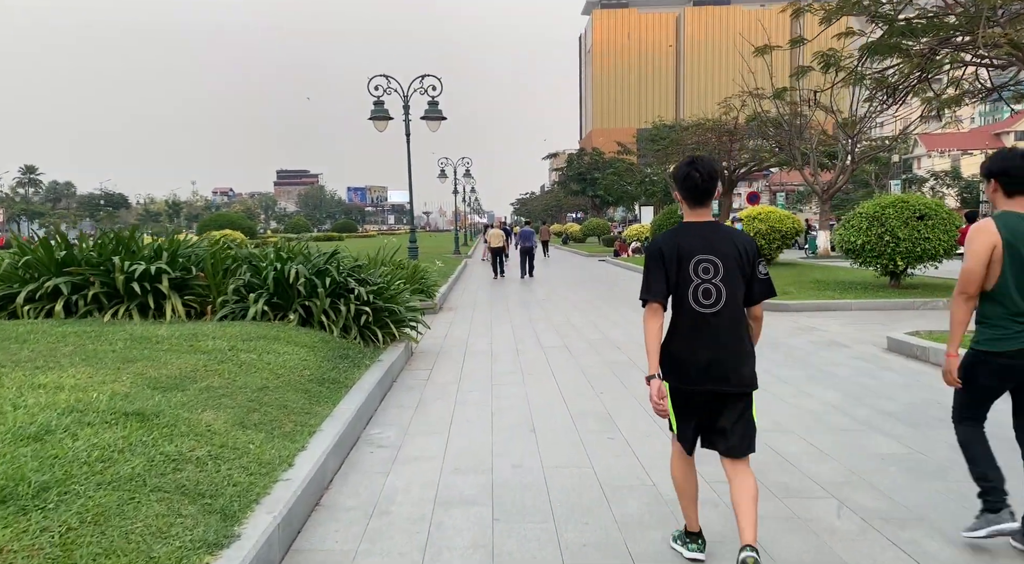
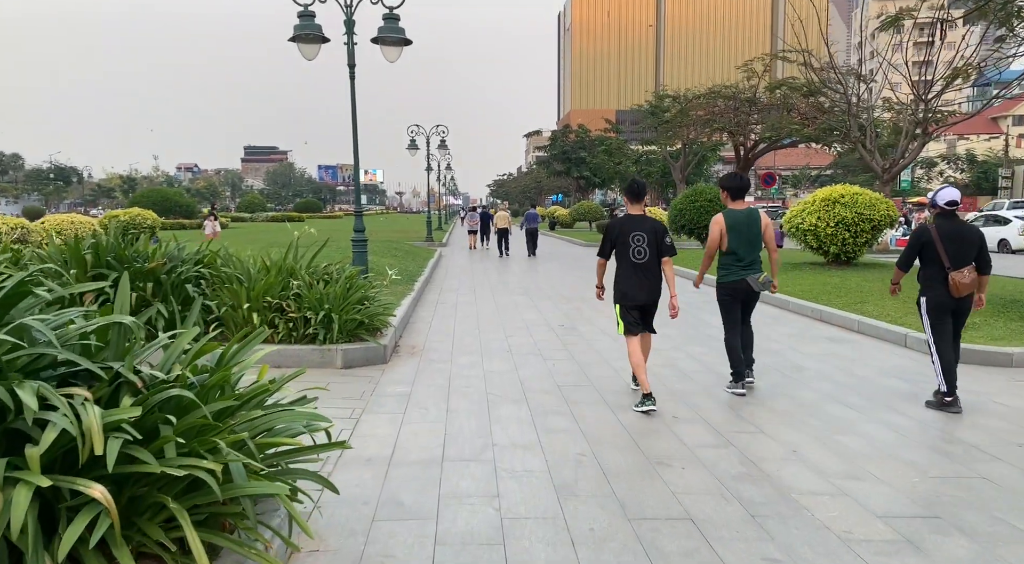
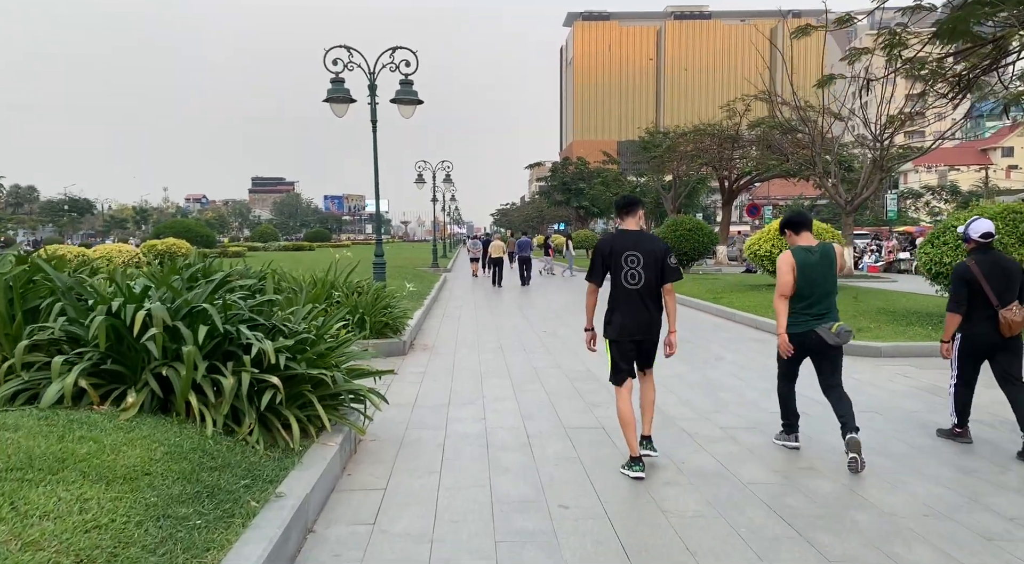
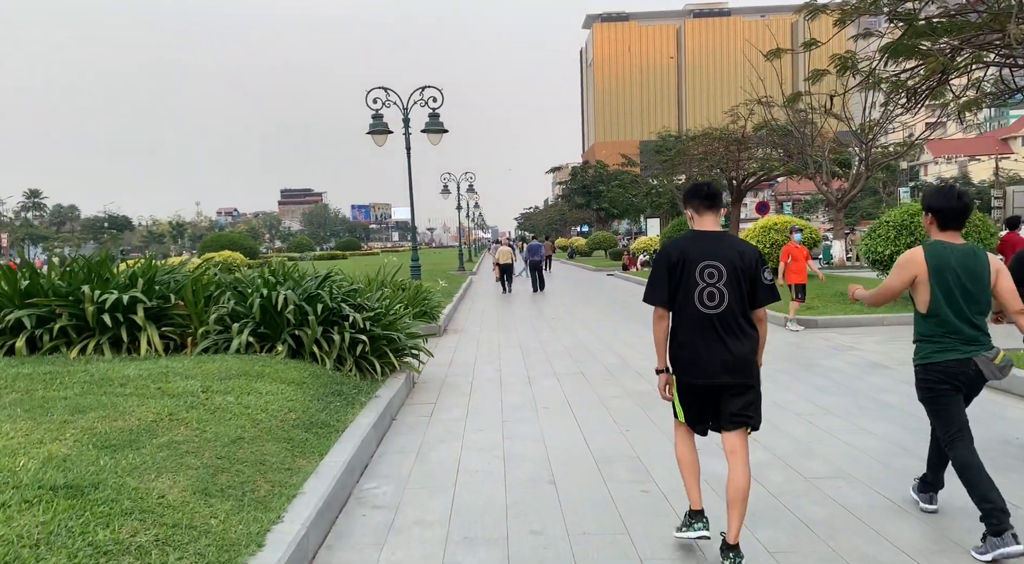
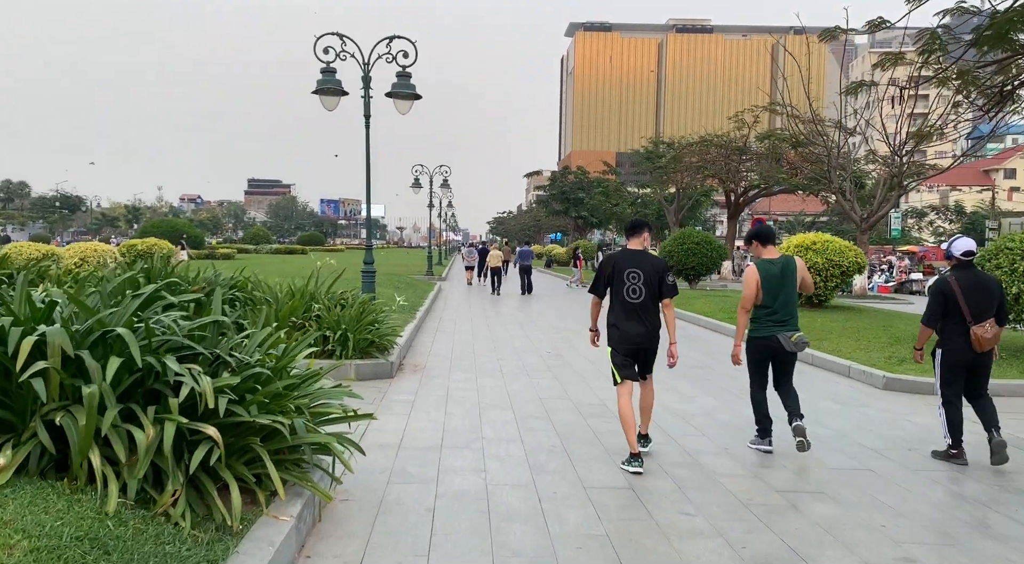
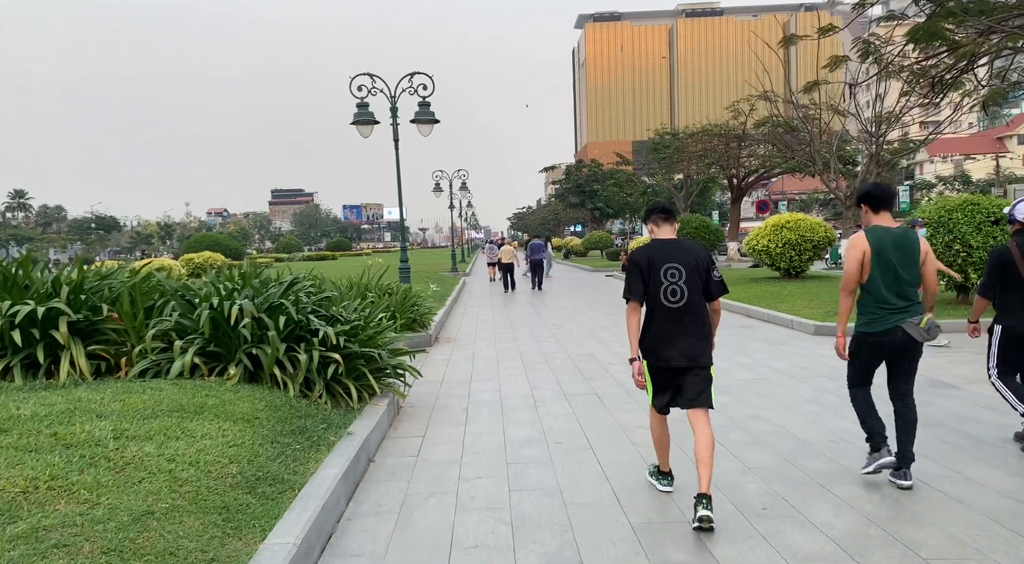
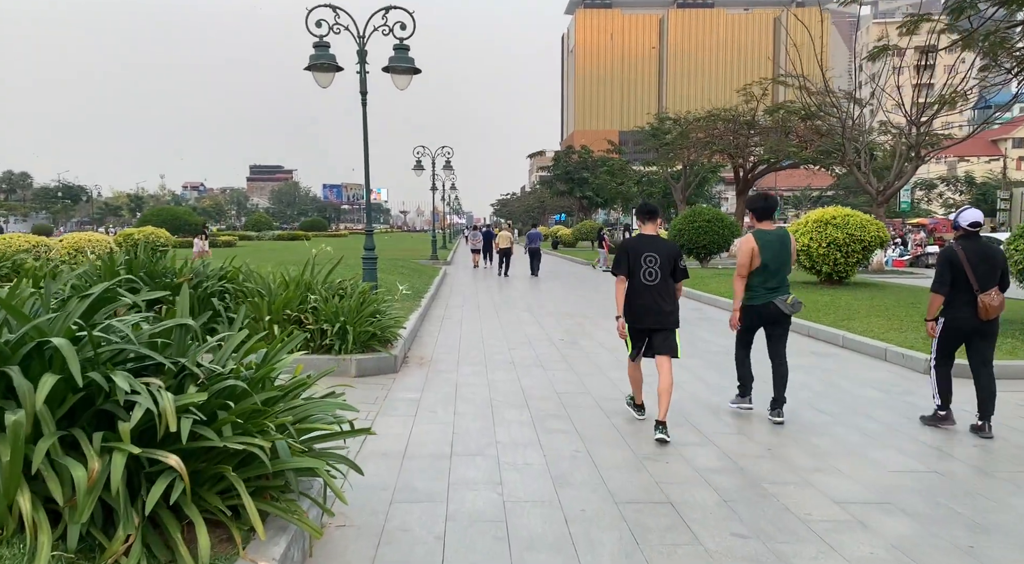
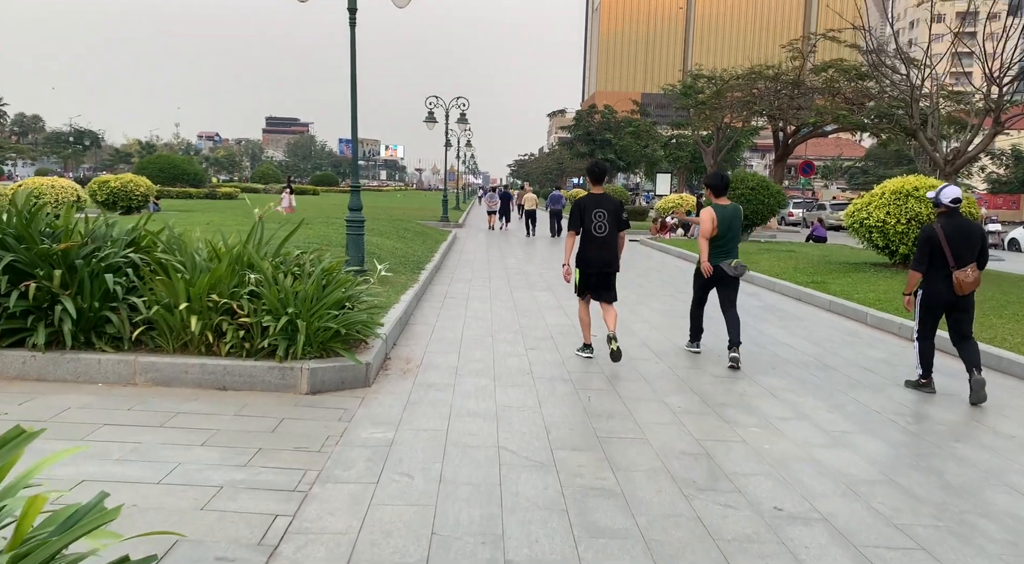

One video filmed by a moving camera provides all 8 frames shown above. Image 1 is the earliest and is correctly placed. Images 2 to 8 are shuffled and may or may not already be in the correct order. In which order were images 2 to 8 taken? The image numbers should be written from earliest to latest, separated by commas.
4, 6, 3, 5, 7, 2, 8
